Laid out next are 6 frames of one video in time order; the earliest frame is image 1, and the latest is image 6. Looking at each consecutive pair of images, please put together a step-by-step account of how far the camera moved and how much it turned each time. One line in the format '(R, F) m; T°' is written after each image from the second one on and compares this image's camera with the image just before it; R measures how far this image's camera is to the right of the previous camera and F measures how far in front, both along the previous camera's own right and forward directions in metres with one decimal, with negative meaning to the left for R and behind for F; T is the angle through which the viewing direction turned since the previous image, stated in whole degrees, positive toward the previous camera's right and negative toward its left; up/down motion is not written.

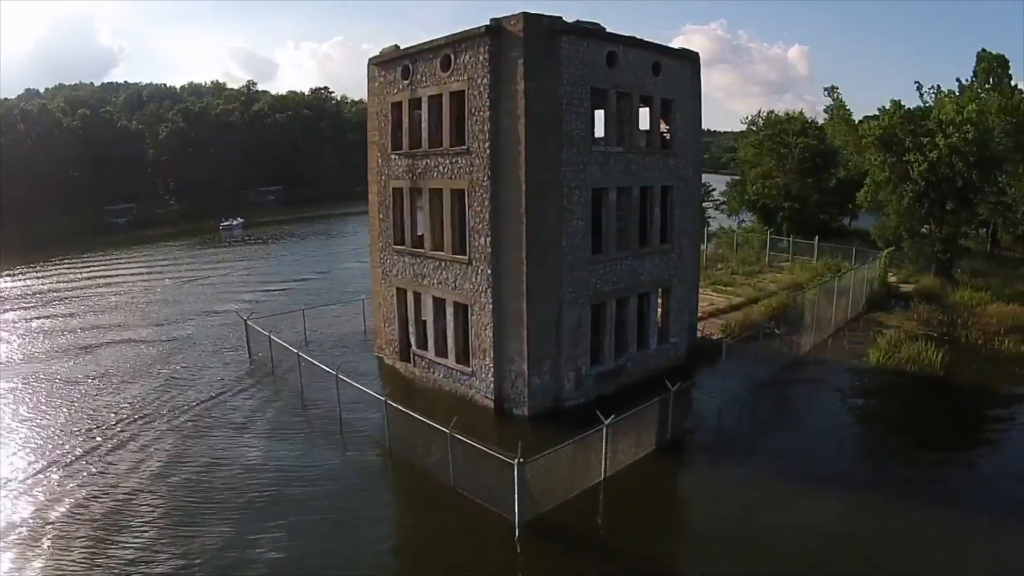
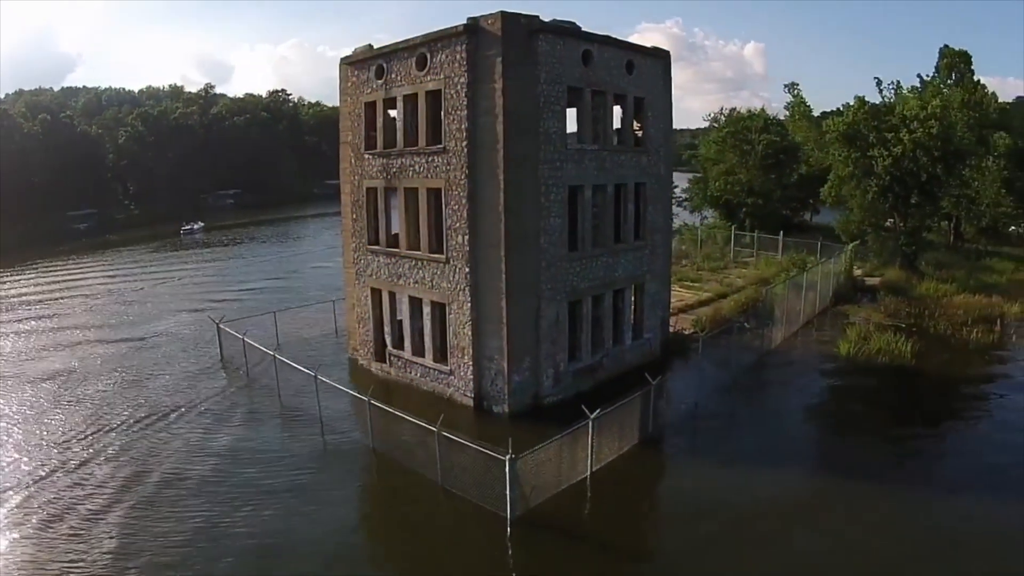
(-0.1, 0.0) m; +2°
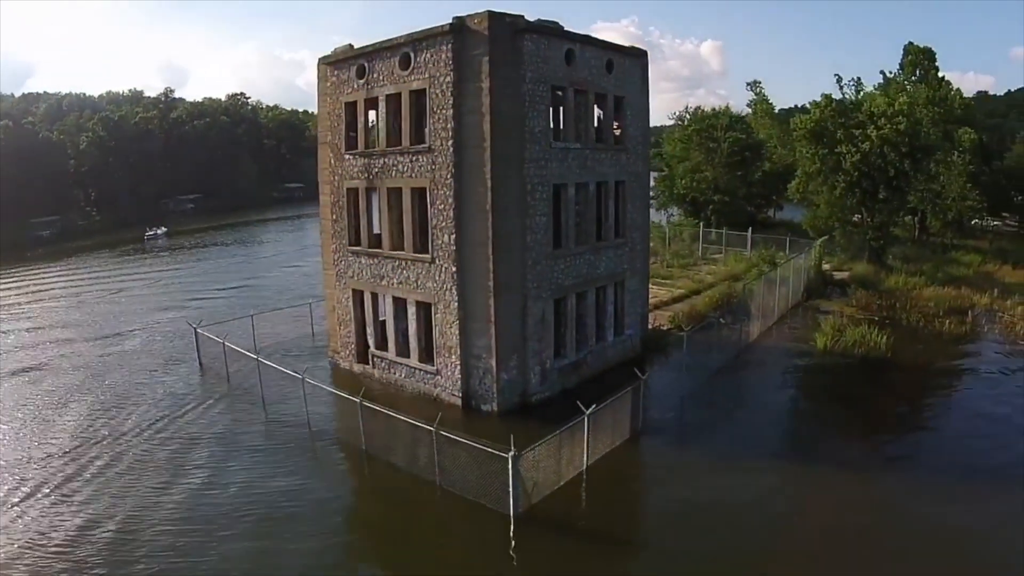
(-0.3, 0.0) m; +2°
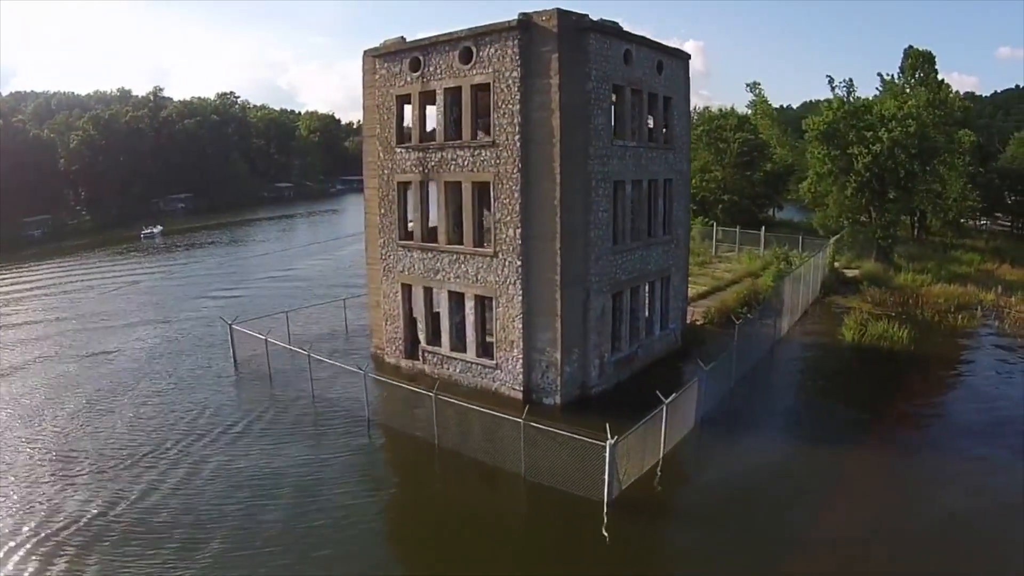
(-1.9, -0.1) m; +1°
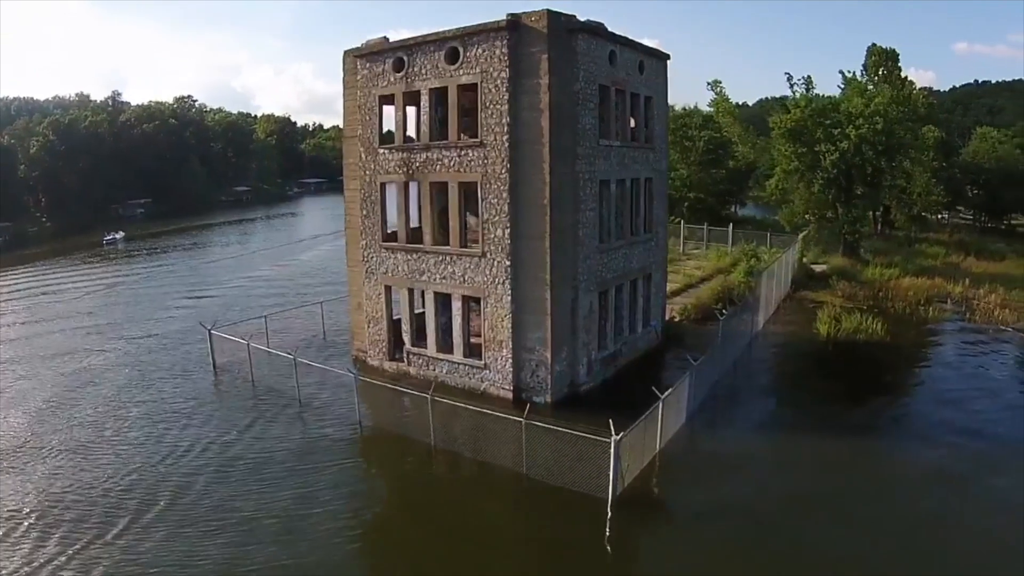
(-0.5, 0.0) m; +2°
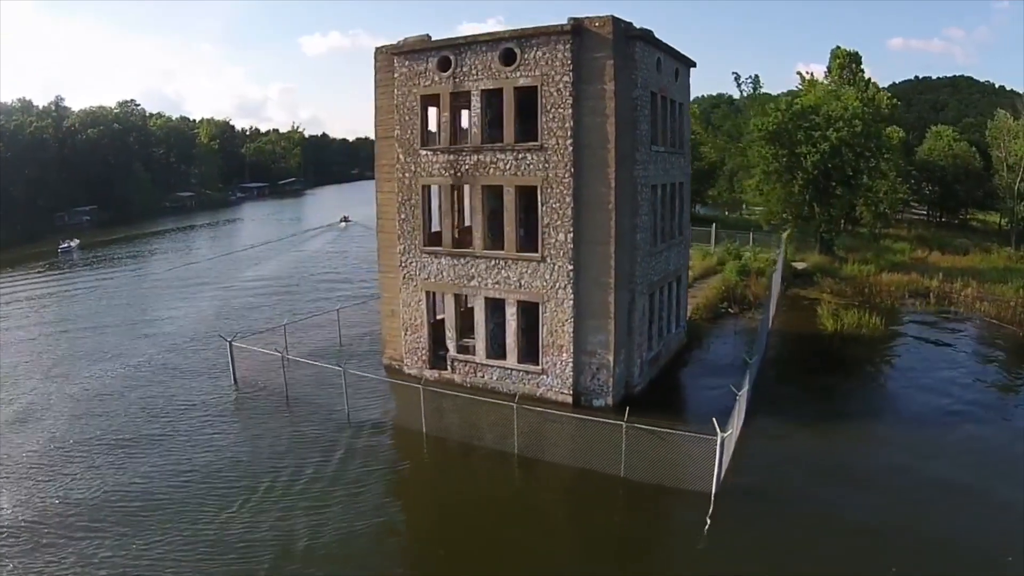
(-2.7, -0.1) m; +3°
